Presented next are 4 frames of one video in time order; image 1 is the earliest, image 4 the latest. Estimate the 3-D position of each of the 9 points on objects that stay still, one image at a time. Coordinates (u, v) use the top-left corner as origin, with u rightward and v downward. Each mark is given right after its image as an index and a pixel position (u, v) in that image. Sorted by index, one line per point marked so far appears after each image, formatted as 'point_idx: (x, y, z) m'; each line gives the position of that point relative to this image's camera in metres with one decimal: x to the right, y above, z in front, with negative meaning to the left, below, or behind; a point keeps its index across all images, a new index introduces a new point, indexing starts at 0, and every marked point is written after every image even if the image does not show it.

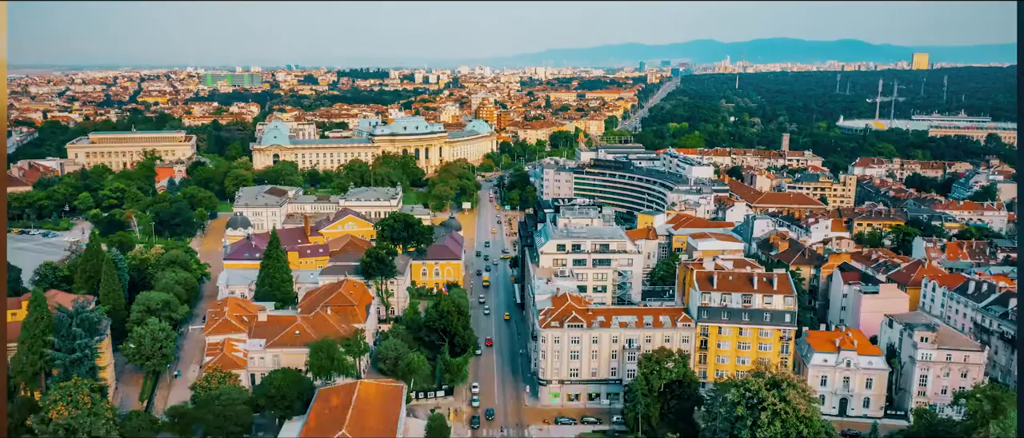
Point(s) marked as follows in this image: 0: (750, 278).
0: (+5.4, -1.3, +15.1) m
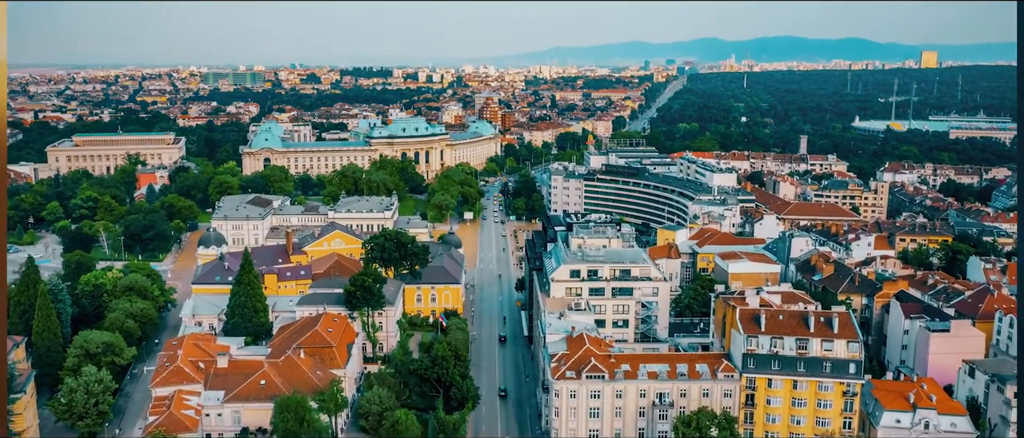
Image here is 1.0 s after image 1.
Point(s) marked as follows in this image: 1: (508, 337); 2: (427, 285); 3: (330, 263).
0: (+5.5, -1.9, +12.6) m
1: (-0.2, -3.2, +18.1) m
2: (-2.4, -1.8, +18.7) m
3: (-5.3, -1.3, +19.4) m
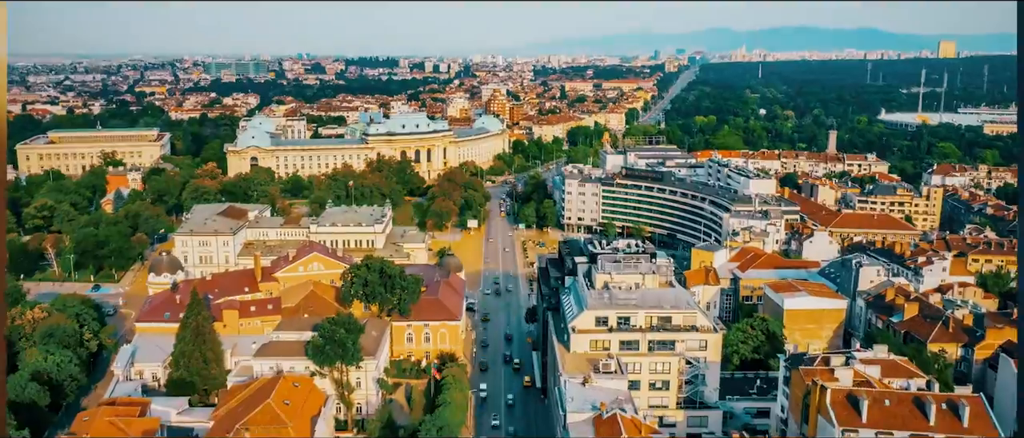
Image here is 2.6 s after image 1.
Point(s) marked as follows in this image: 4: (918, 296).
0: (+5.6, -2.6, +9.3) m
1: (+0.1, -3.8, +14.9) m
2: (-2.2, -2.4, +15.5) m
3: (-5.1, -1.8, +16.2) m
4: (+9.3, -1.8, +15.4) m
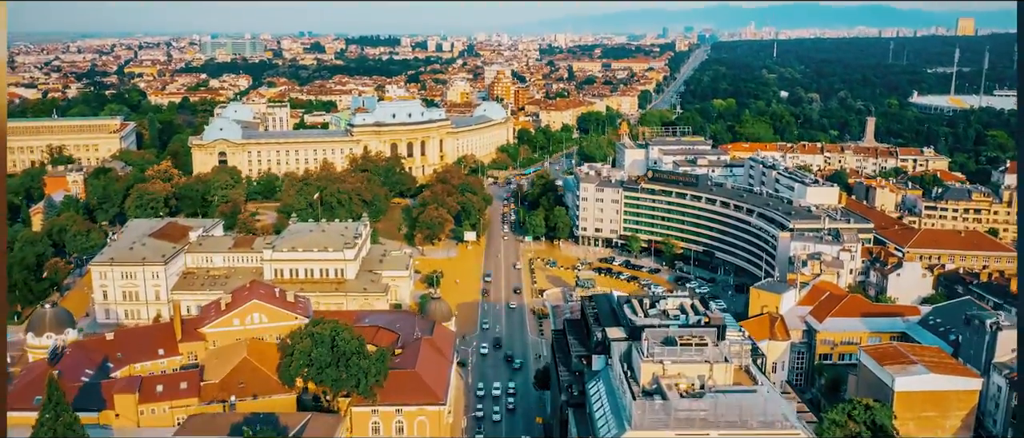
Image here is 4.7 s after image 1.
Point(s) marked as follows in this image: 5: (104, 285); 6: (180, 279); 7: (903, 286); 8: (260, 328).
0: (+5.7, -3.6, +4.9) m
1: (+0.1, -4.6, +10.6) m
2: (-2.1, -3.2, +11.1) m
3: (-5.0, -2.6, +11.9) m
4: (+9.4, -2.6, +10.9) m
5: (-10.1, -1.6, +16.7) m
6: (-8.4, -1.5, +16.9) m
7: (+9.5, -1.6, +16.2) m
8: (-5.1, -2.2, +13.6) m
